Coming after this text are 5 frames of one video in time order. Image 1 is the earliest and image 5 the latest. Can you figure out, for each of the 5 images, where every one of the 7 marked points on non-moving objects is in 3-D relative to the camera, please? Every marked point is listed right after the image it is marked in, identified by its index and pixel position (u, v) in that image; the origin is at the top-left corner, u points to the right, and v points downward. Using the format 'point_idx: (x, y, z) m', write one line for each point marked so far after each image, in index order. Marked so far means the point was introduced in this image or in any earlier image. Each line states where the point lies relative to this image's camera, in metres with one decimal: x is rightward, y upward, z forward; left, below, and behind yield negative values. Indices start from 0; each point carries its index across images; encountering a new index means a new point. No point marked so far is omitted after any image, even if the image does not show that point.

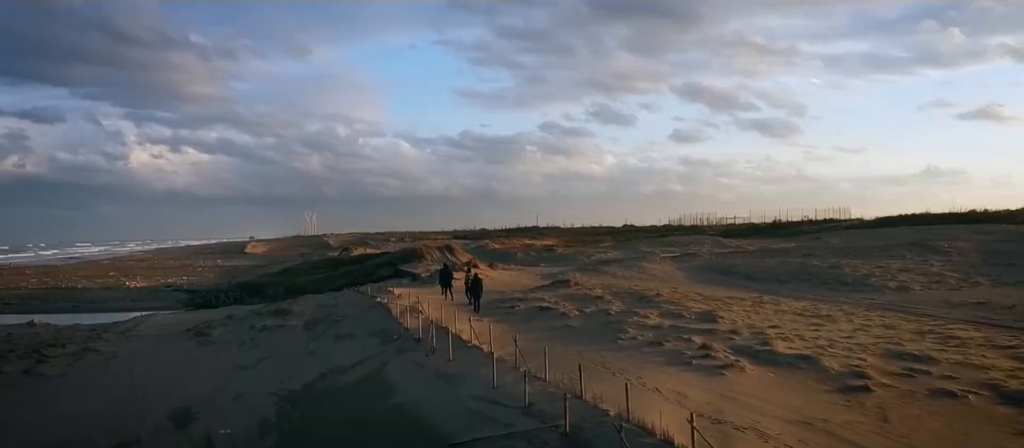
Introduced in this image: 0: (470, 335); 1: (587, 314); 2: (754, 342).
0: (-0.9, -2.3, +15.2) m
1: (+2.0, -2.4, +19.6) m
2: (+5.0, -2.4, +15.0) m
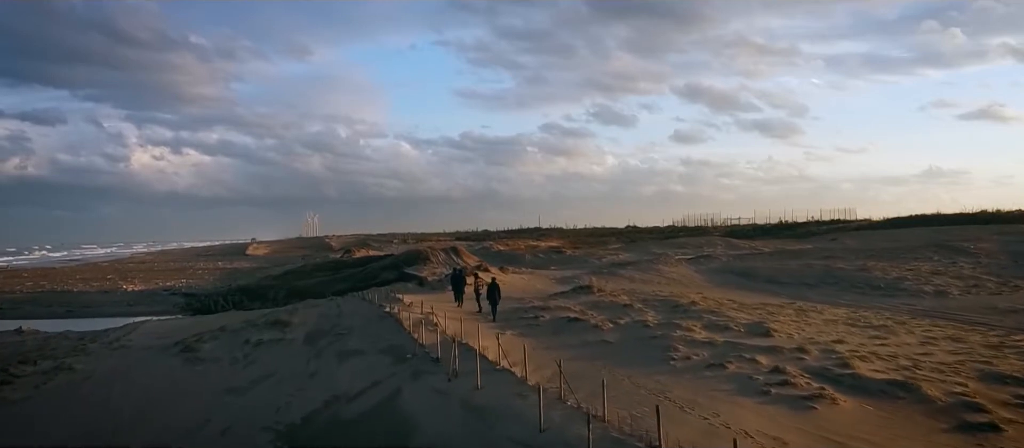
0: (-0.3, -2.4, +13.1) m
1: (+2.6, -2.5, +17.5) m
2: (+5.6, -2.4, +12.8) m
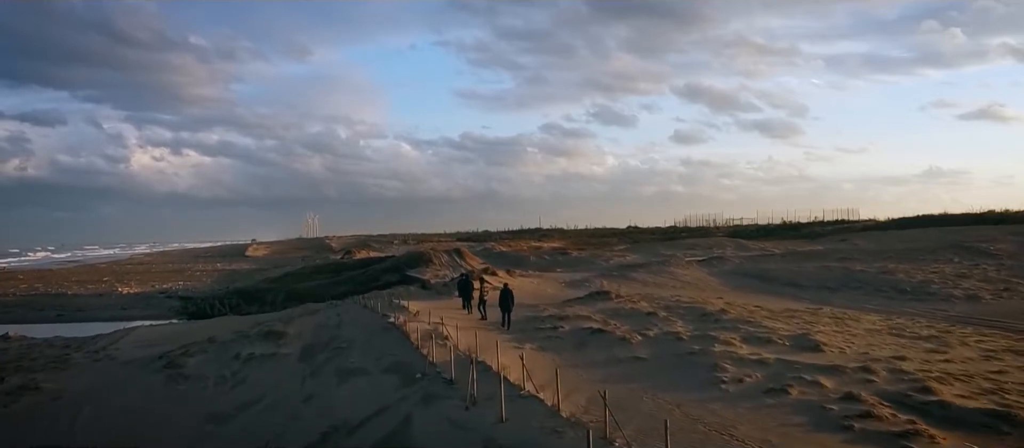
0: (+0.1, -2.4, +11.4) m
1: (+3.0, -2.5, +15.8) m
2: (+6.0, -2.5, +11.1) m
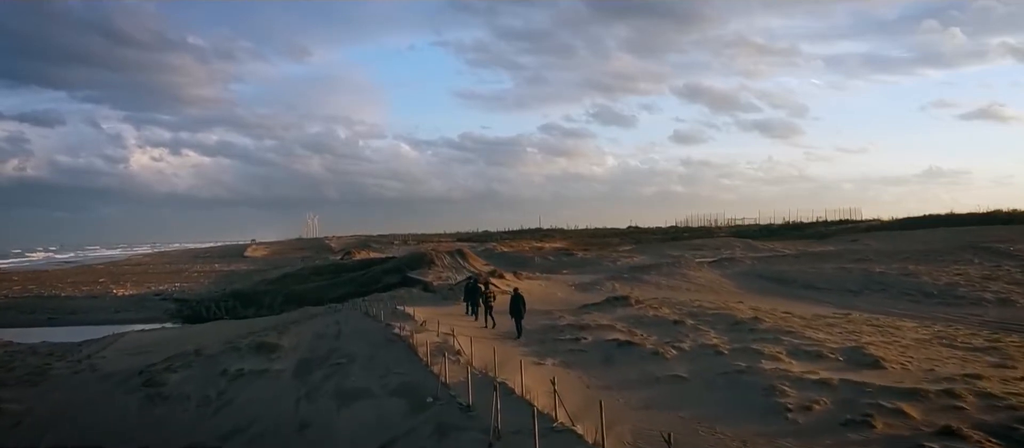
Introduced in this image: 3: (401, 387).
0: (+0.5, -2.4, +9.7) m
1: (+3.4, -2.5, +14.2) m
2: (+6.4, -2.5, +9.5) m
3: (-1.8, -2.6, +11.5) m
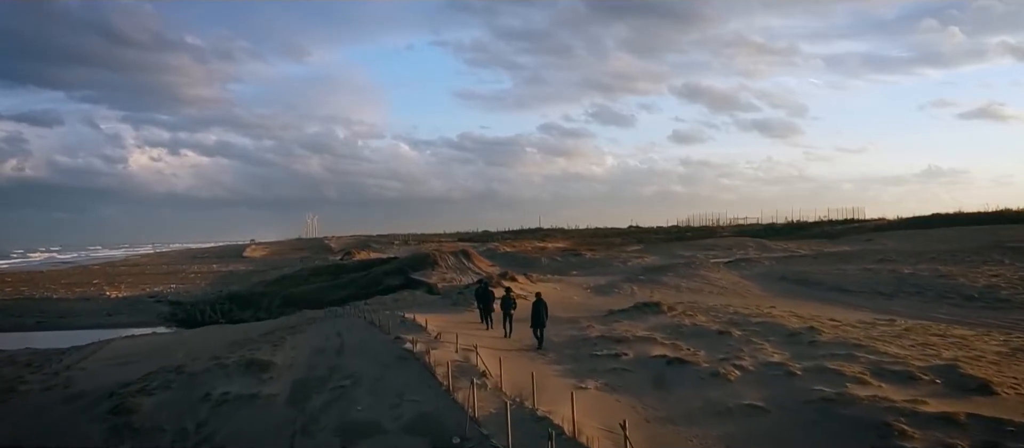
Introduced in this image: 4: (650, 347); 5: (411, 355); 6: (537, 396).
0: (+1.1, -2.4, +7.6) m
1: (+4.0, -2.5, +12.0) m
2: (+6.9, -2.4, +7.3) m
3: (-1.2, -2.5, +9.4) m
4: (+2.8, -2.5, +14.7) m
5: (-1.8, -2.3, +12.9) m
6: (+0.4, -2.4, +10.1) m
